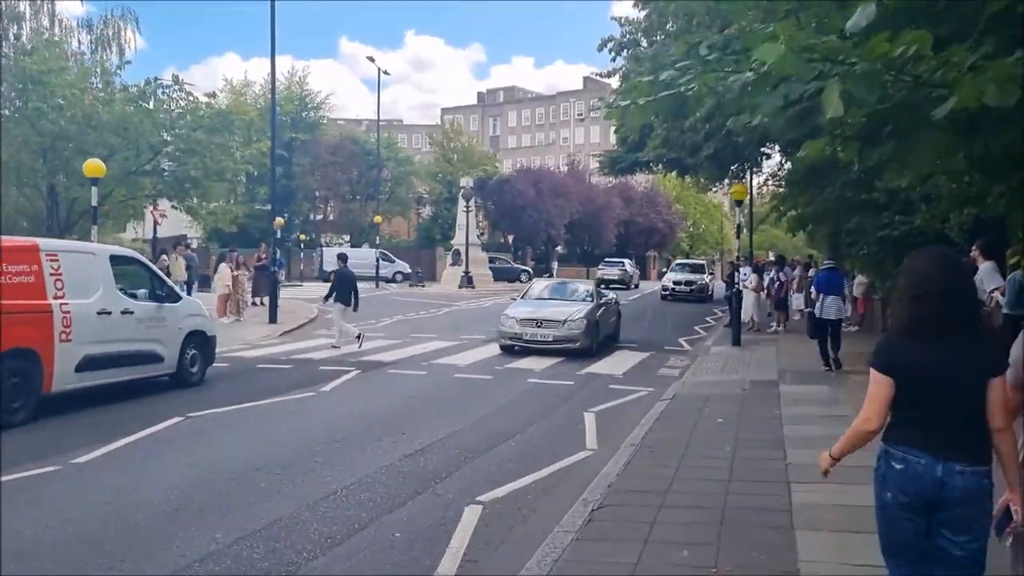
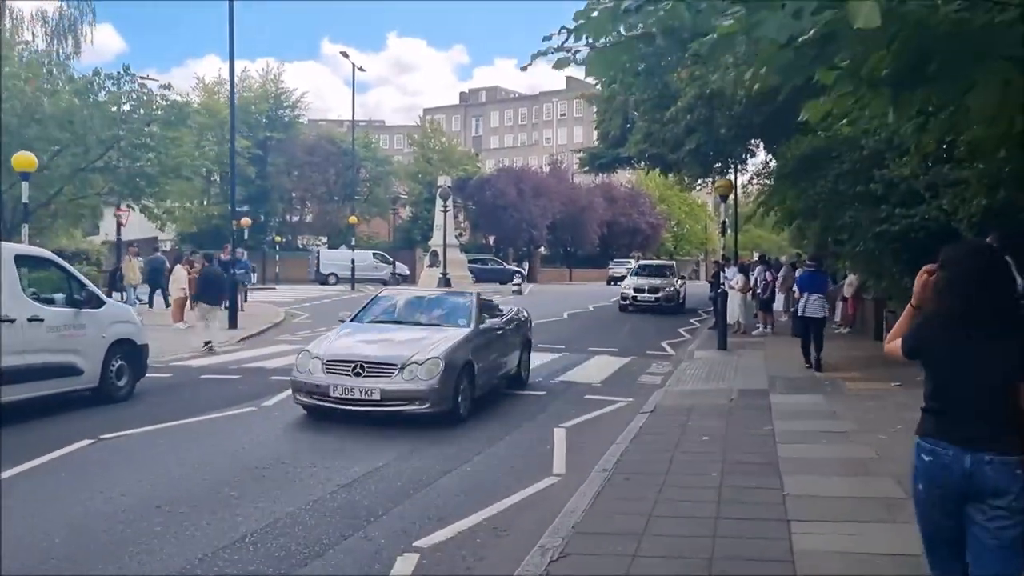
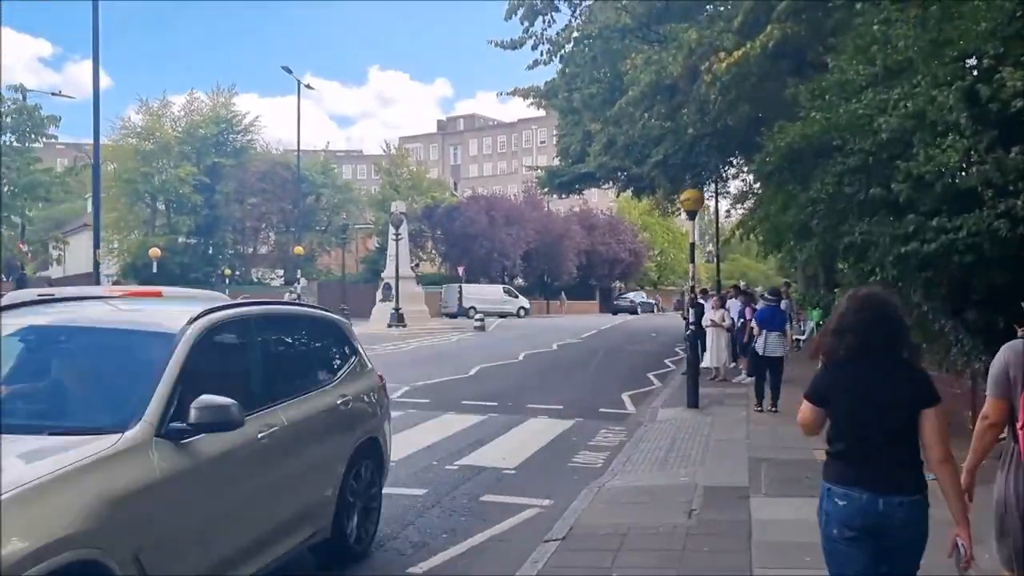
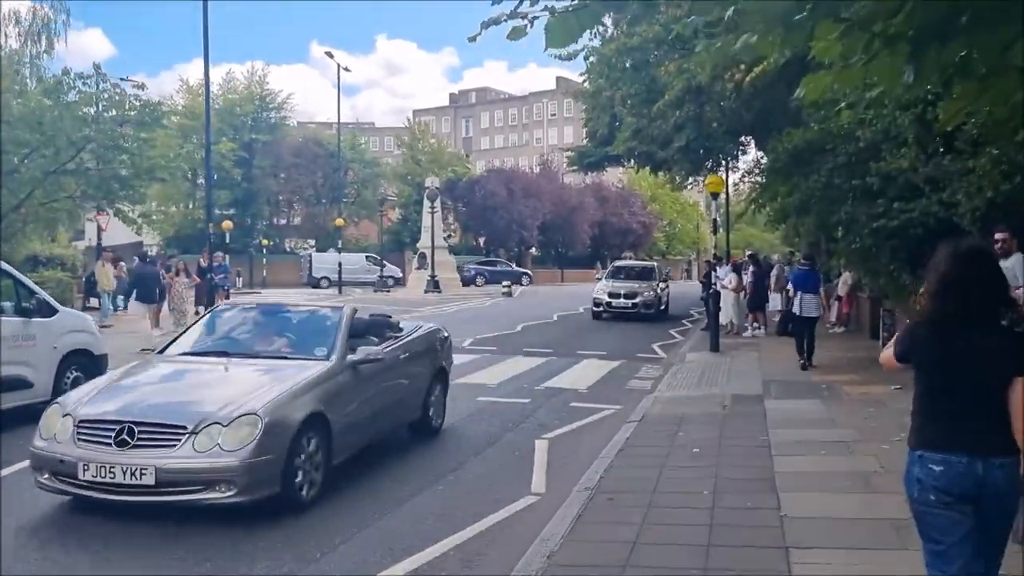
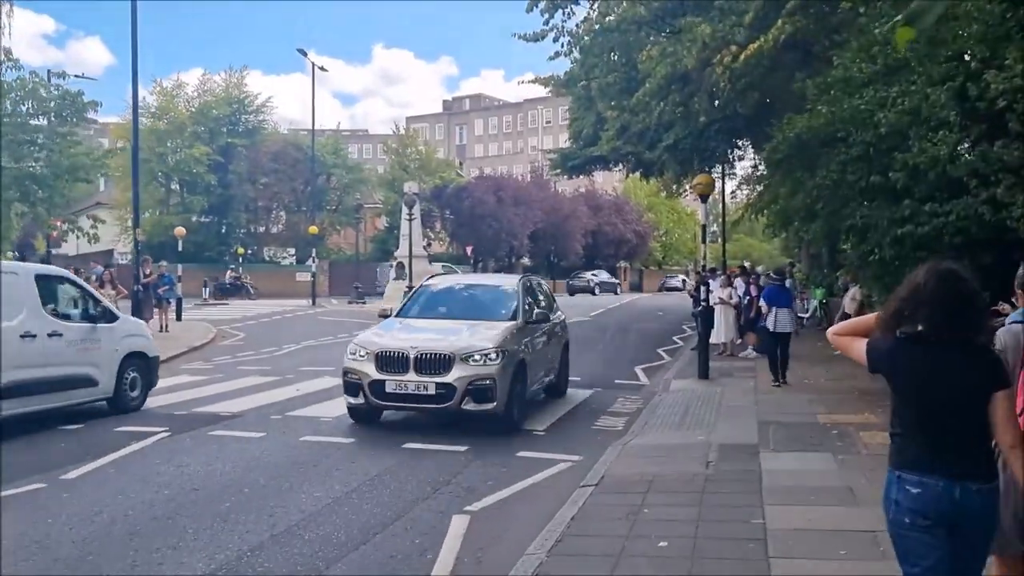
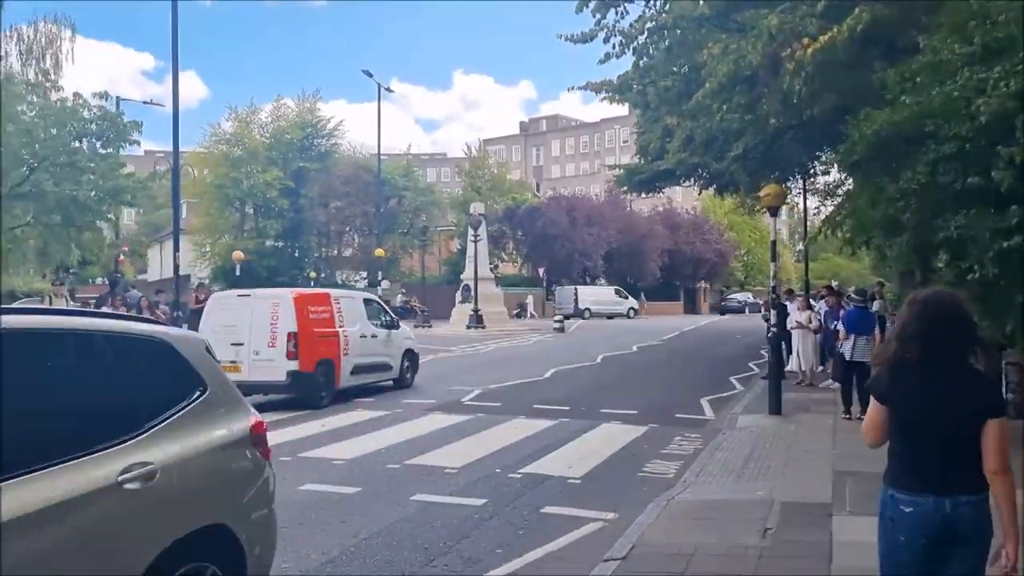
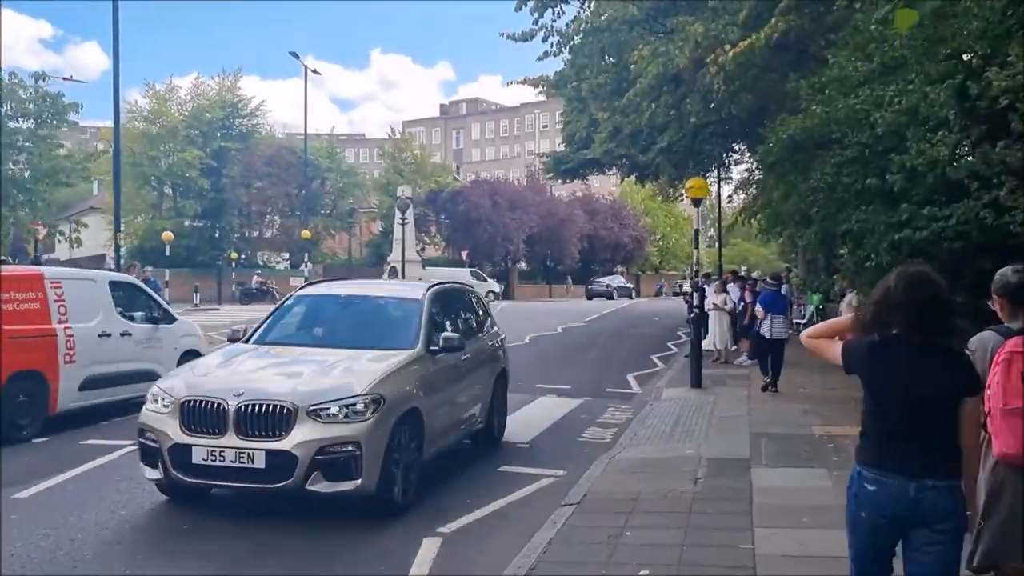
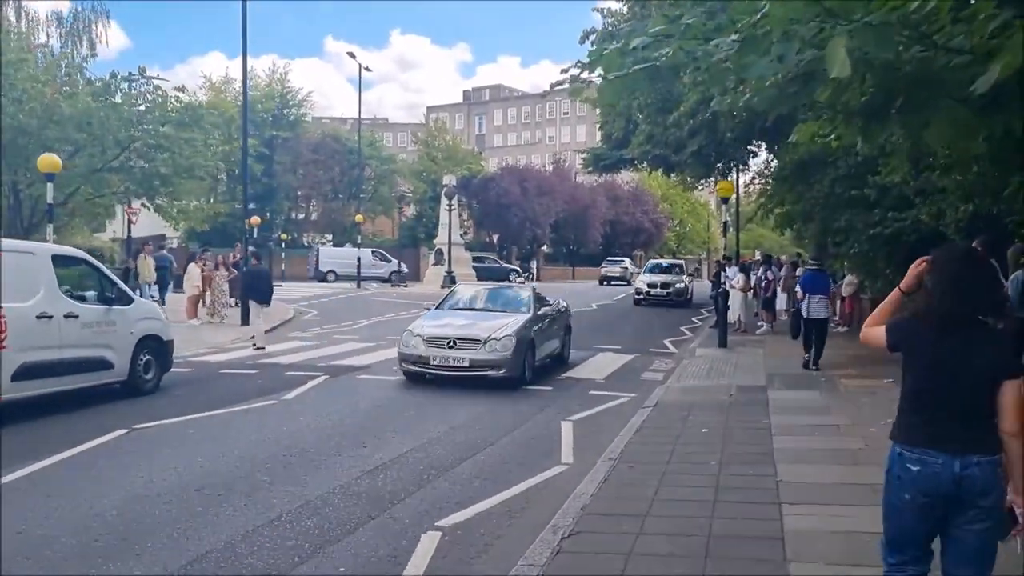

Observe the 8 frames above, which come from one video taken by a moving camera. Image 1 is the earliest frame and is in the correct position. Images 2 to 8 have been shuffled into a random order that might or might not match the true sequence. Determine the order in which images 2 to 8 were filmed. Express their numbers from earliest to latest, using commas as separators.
8, 2, 4, 5, 7, 3, 6
